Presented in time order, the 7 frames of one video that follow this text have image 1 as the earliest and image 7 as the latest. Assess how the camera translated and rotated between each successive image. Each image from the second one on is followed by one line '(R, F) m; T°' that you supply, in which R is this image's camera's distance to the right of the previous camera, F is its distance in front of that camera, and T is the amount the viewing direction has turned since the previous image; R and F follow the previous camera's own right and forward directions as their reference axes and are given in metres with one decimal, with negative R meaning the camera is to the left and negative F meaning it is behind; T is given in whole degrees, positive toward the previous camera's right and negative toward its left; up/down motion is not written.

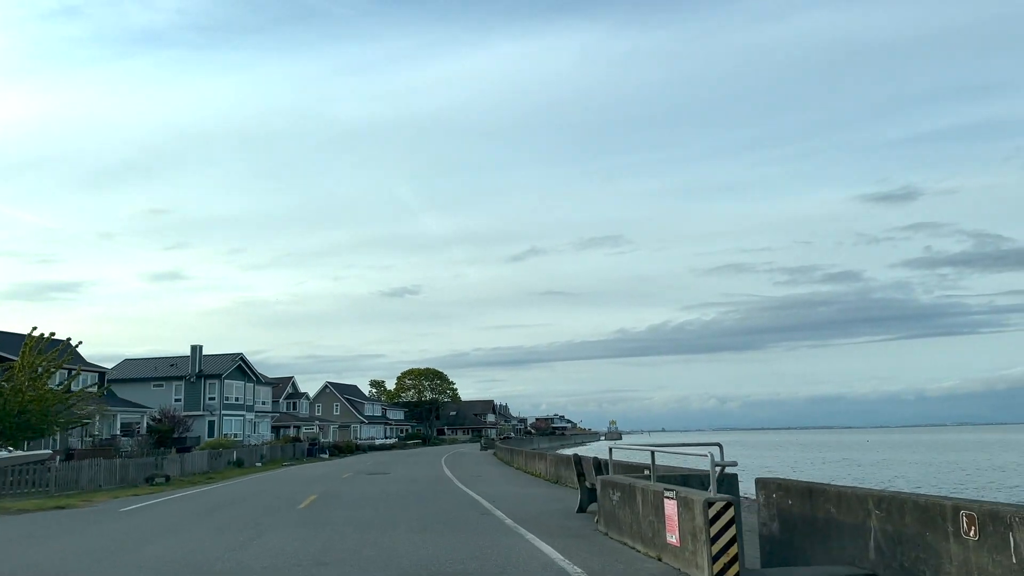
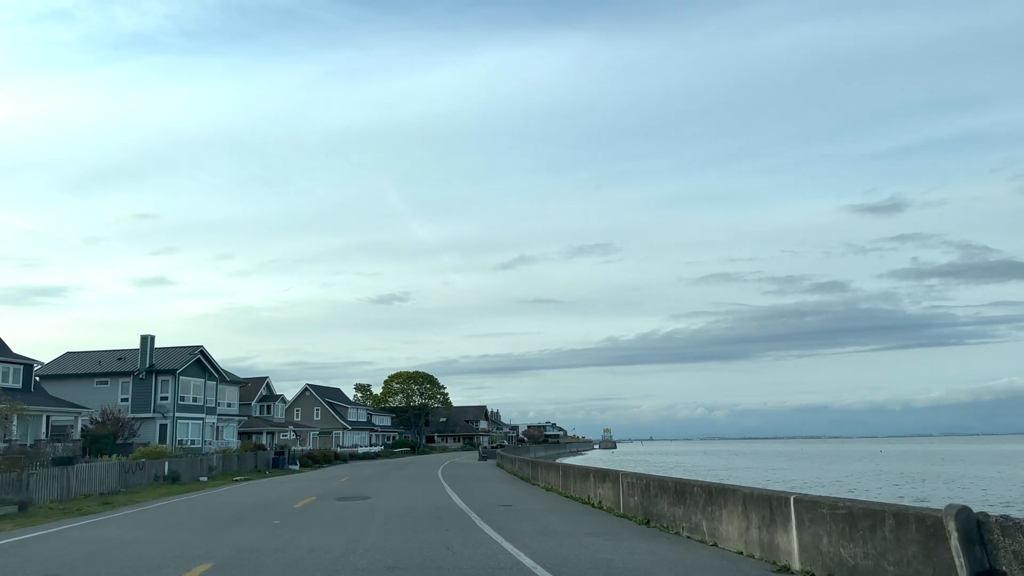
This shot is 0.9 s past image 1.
(-0.6, +5.0) m; +1°
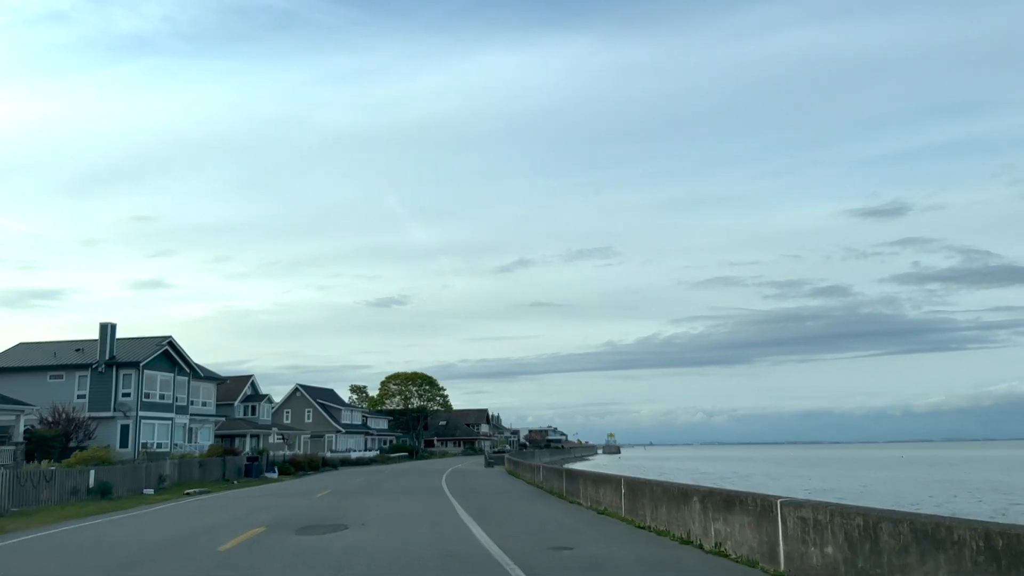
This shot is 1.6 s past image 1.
(-0.4, +3.6) m; 0°
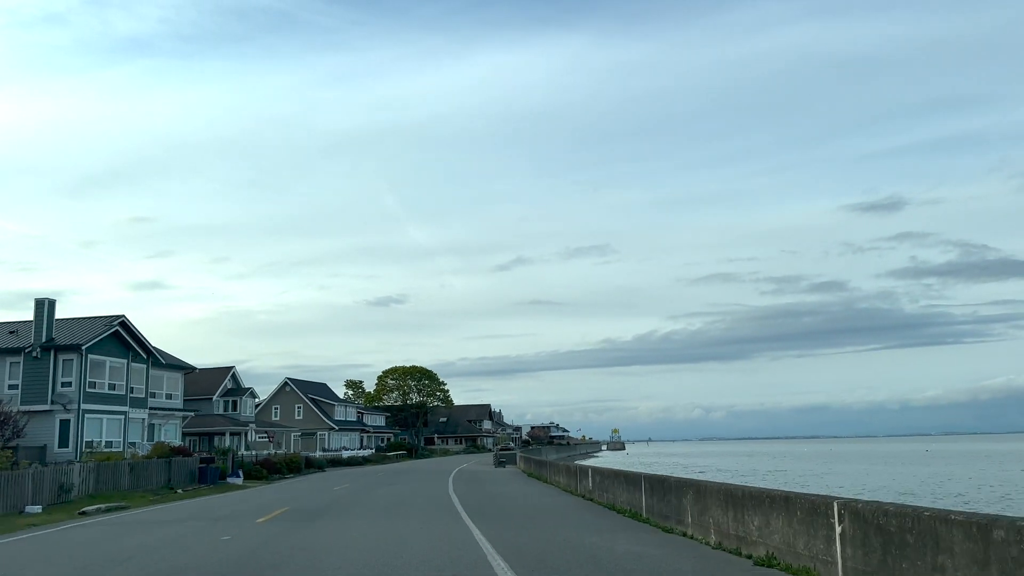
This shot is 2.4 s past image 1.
(-0.4, +4.2) m; 0°
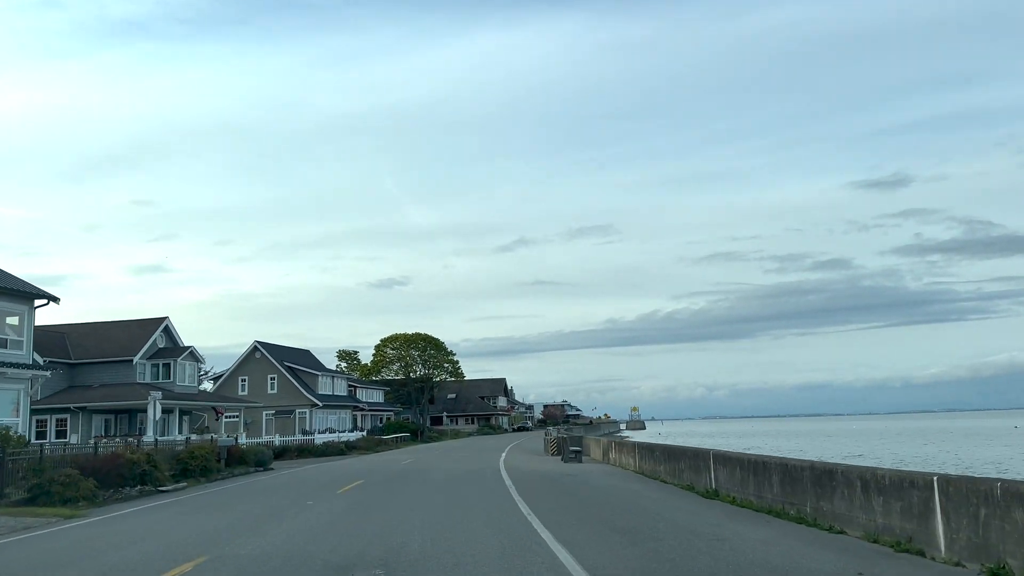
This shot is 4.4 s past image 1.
(-1.3, +10.8) m; 0°
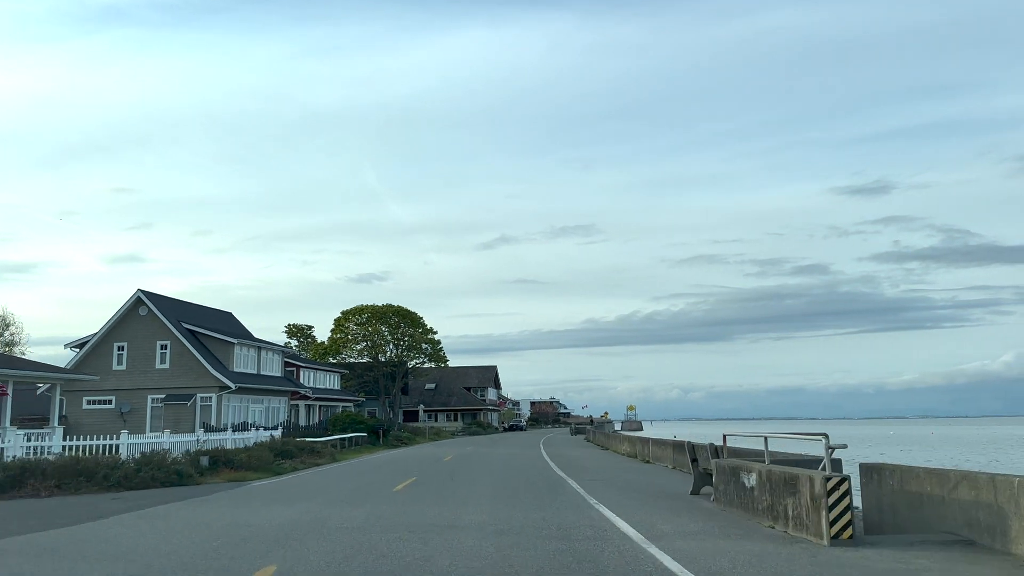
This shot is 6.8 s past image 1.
(-1.0, +12.8) m; +1°
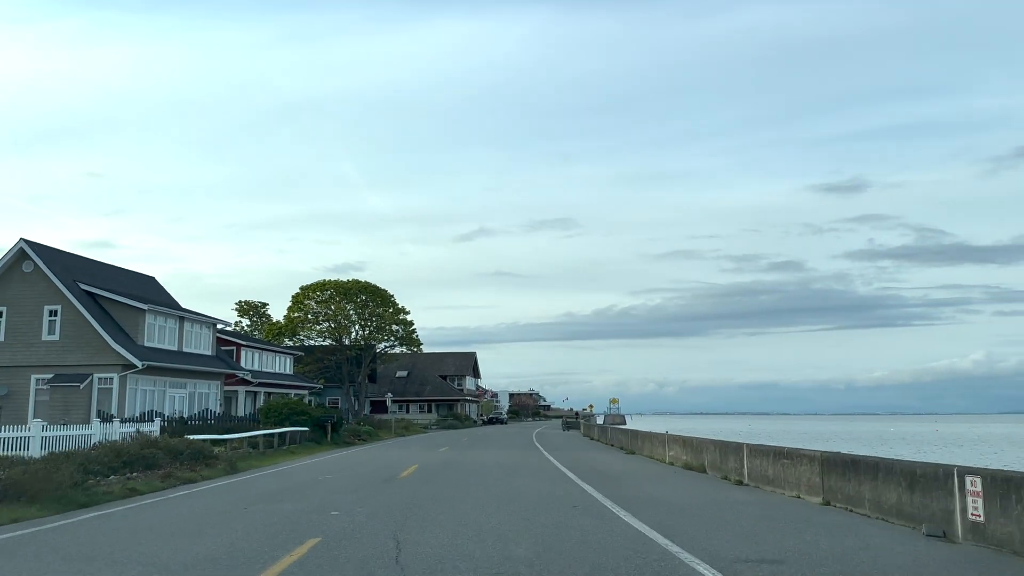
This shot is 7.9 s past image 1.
(-0.3, +5.5) m; +2°
